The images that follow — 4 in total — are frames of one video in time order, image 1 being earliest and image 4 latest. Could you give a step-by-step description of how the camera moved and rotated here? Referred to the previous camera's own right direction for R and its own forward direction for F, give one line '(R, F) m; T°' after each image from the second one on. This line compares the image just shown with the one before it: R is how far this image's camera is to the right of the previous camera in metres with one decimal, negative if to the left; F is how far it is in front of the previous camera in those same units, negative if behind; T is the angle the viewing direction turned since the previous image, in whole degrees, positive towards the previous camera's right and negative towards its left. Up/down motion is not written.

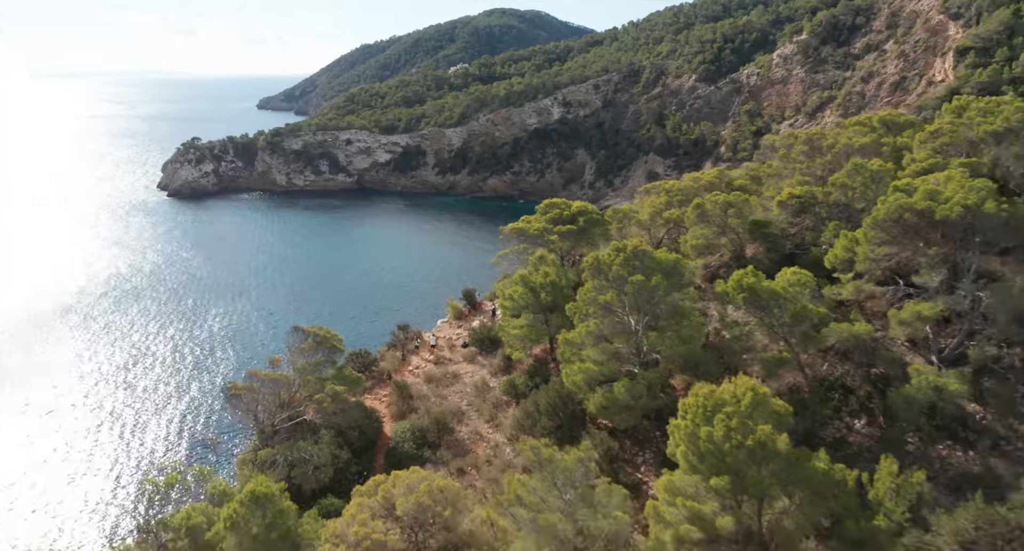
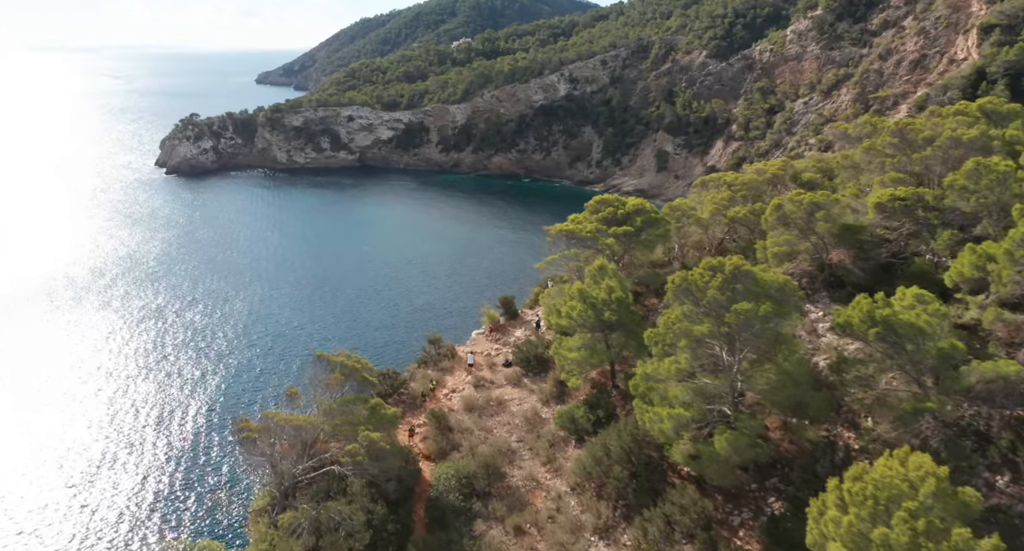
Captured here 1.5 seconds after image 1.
(-2.4, +4.7) m; 0°
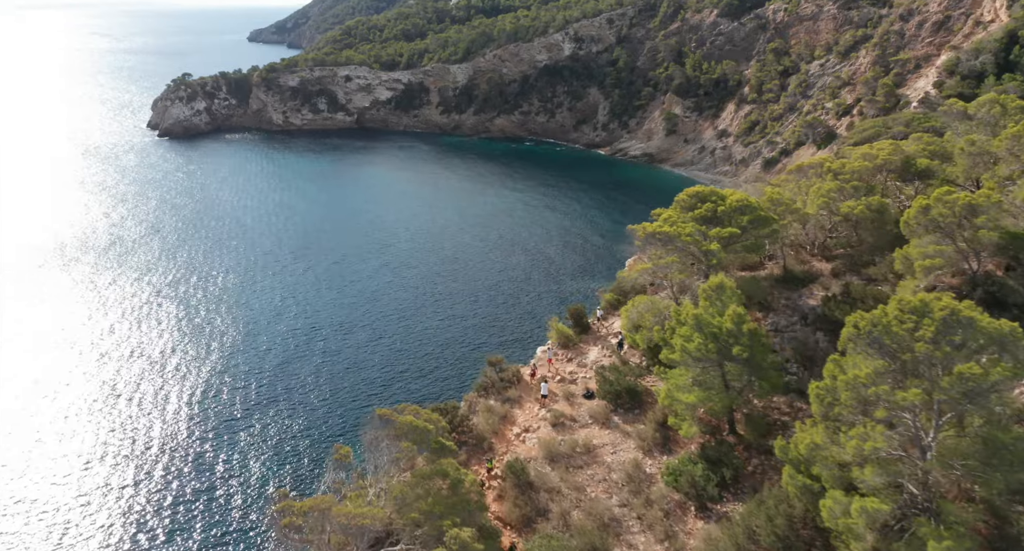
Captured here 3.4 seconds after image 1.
(-3.4, +5.7) m; 0°
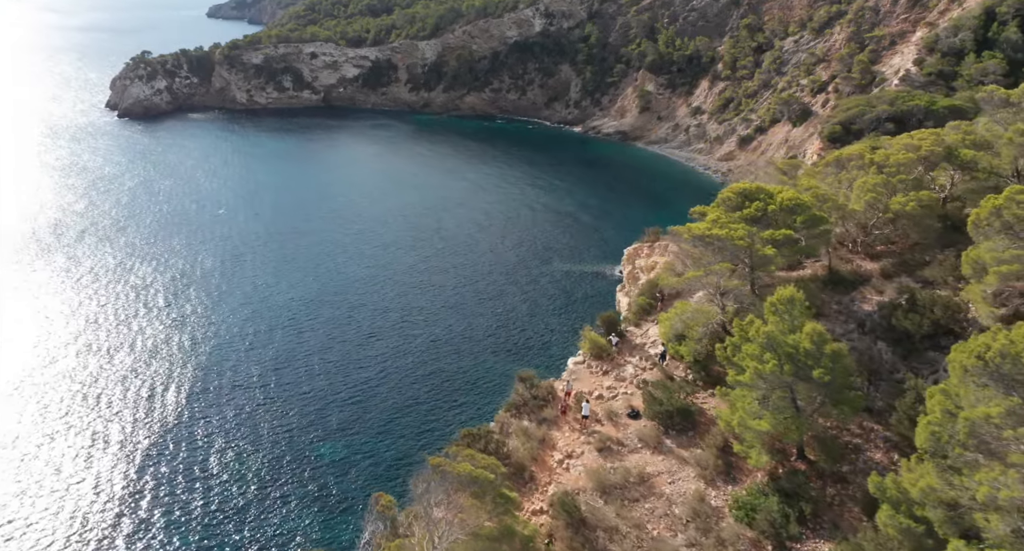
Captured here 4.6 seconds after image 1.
(-2.4, +2.6) m; +3°
